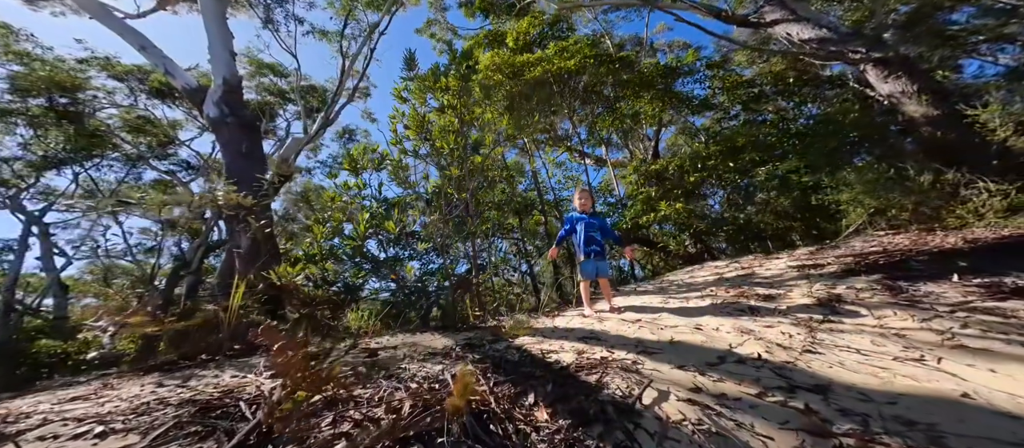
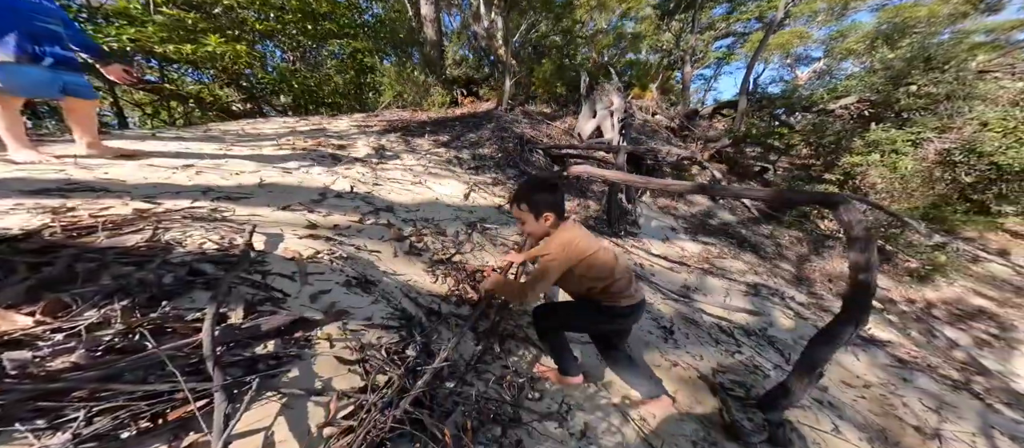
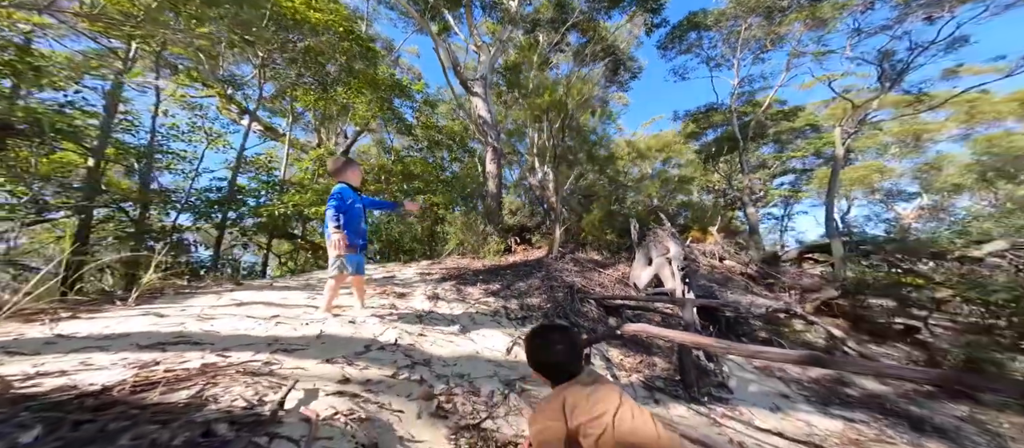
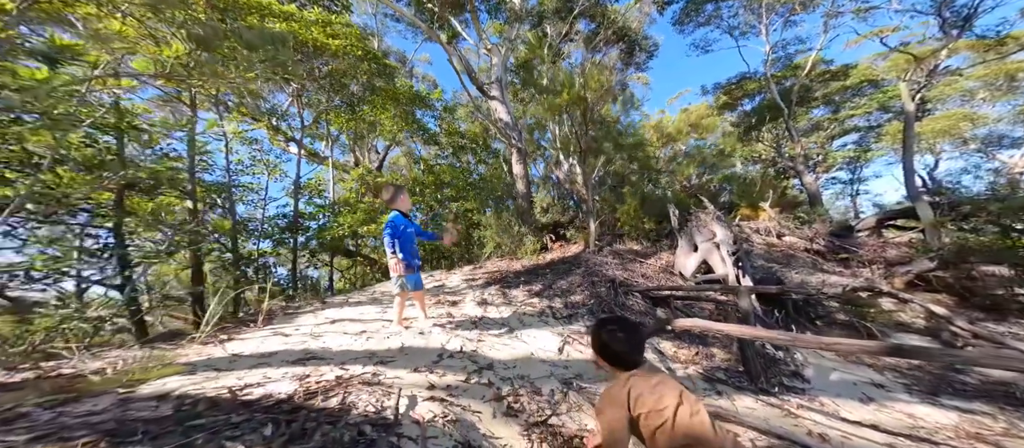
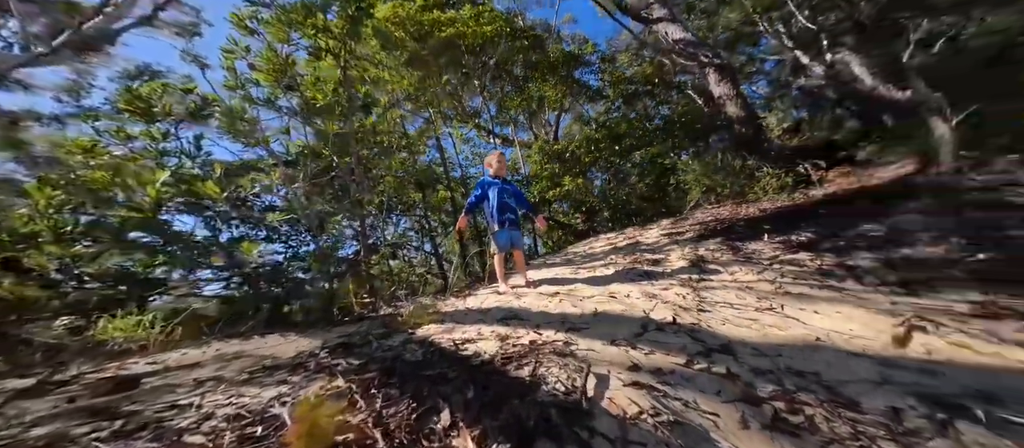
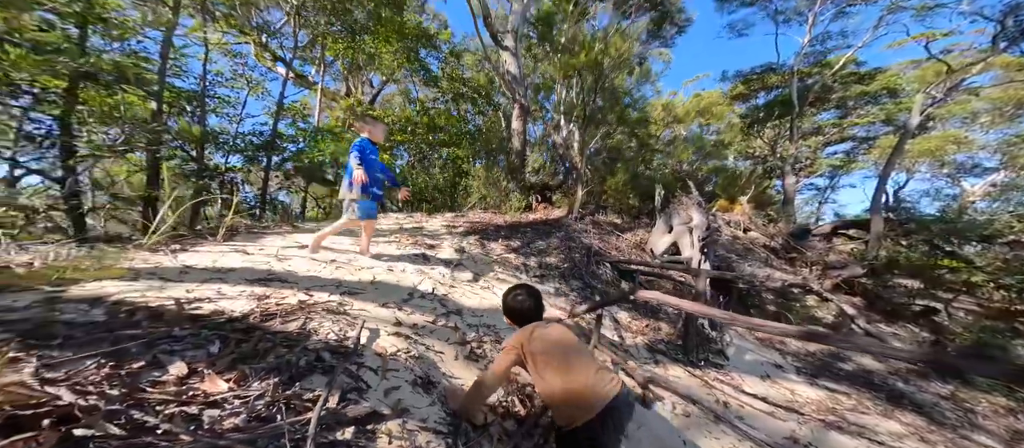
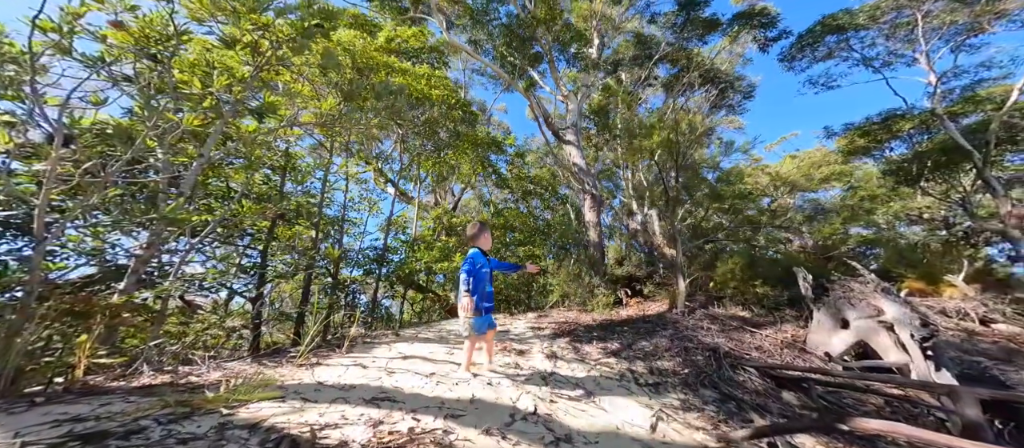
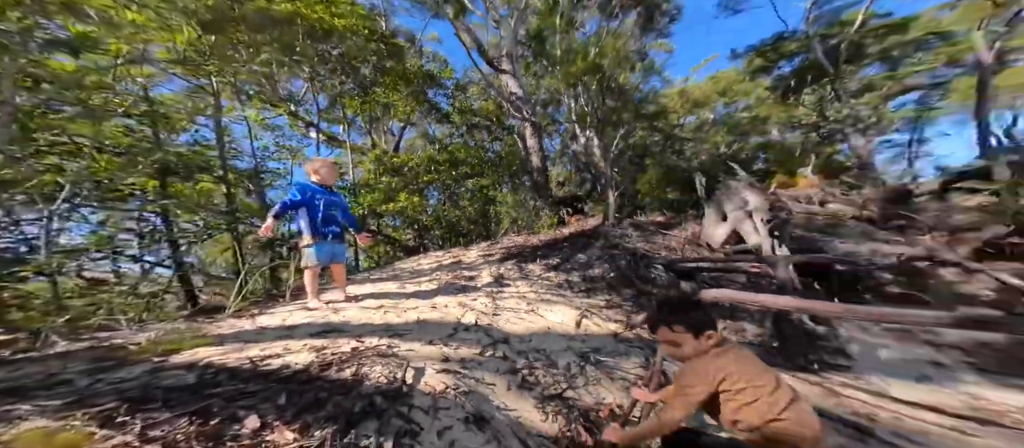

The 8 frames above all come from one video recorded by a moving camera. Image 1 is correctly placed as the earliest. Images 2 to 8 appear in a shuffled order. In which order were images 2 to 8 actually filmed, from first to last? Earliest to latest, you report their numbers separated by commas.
5, 8, 2, 6, 7, 3, 4
